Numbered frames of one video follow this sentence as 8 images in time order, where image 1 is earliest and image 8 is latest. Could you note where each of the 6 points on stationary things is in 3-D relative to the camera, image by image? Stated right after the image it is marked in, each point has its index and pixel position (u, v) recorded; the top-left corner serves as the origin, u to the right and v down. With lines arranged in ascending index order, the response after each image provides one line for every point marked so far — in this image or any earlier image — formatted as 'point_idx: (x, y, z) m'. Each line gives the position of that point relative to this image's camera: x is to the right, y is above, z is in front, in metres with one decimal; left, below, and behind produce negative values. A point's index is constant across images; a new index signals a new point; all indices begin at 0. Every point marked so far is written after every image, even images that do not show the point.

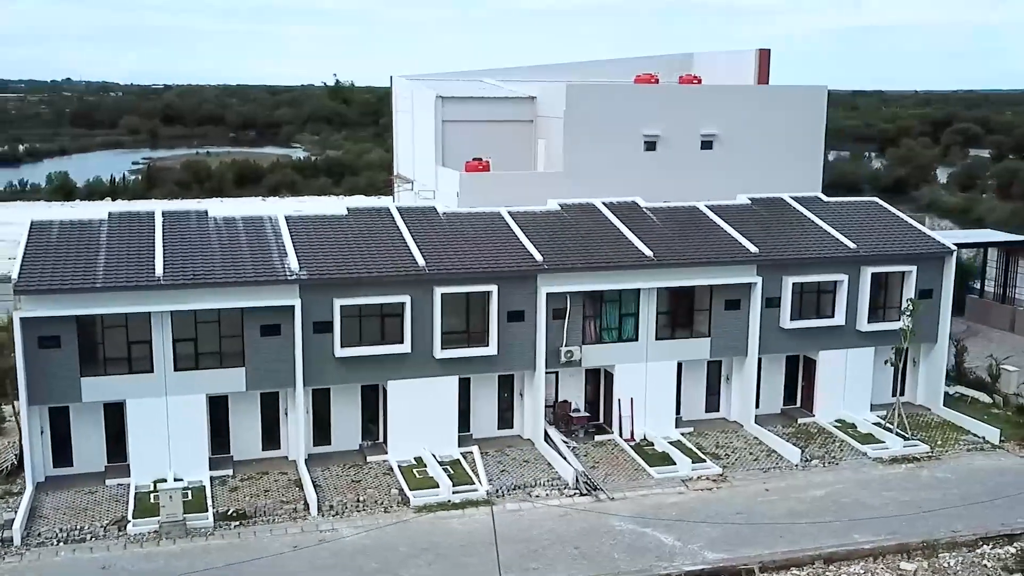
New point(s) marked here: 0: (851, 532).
0: (+6.9, -5.0, +18.3) m
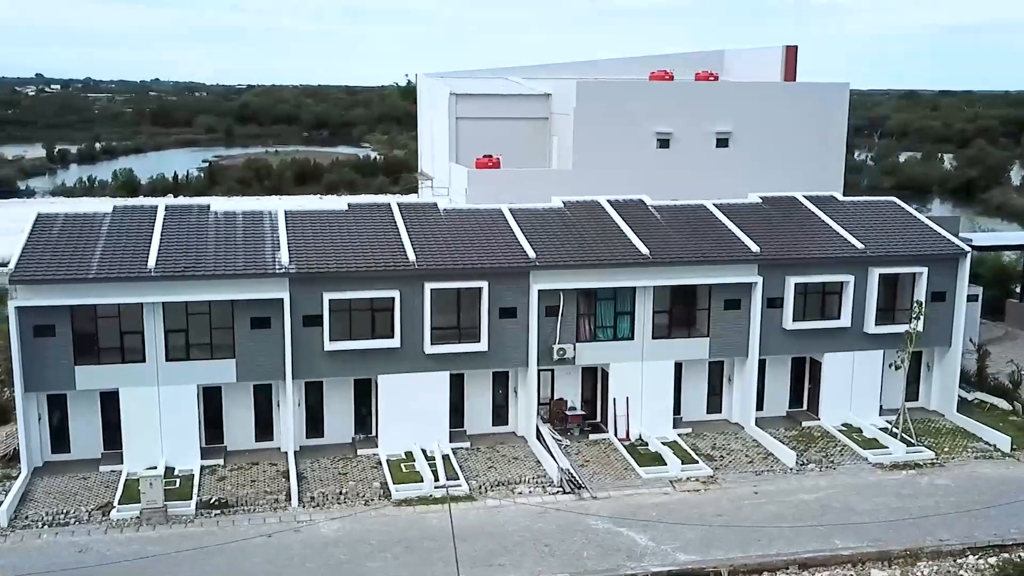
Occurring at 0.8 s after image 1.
0: (+6.4, -5.0, +17.8) m
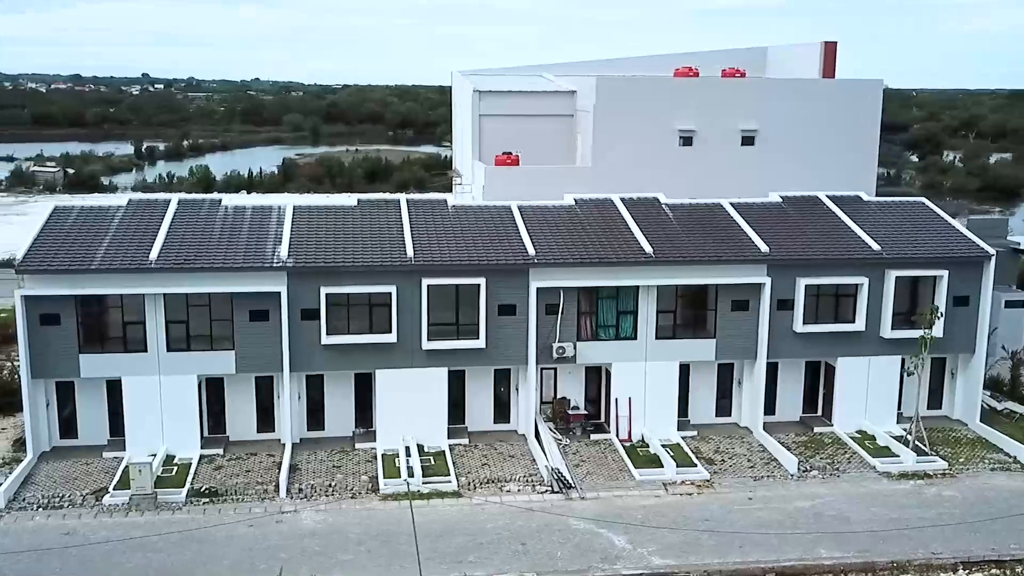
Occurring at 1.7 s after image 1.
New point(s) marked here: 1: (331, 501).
0: (+5.9, -5.0, +17.2) m
1: (-4.0, -4.7, +19.6) m
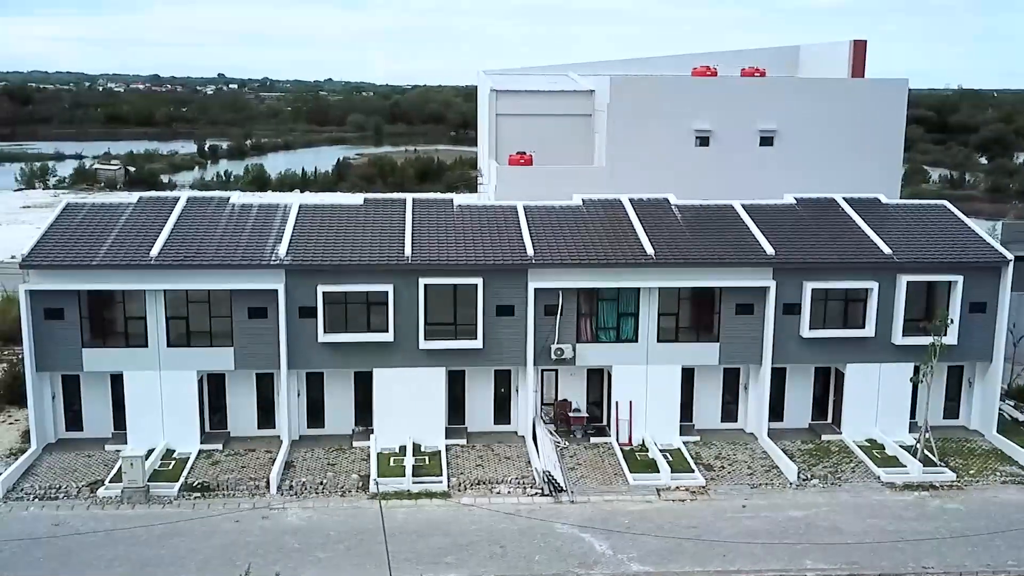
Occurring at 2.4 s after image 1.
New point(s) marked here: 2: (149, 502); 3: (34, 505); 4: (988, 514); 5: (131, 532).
0: (+5.5, -5.1, +16.7) m
1: (-4.2, -4.7, +19.7) m
2: (-7.9, -4.6, +19.3) m
3: (-10.2, -4.6, +19.1) m
4: (+10.3, -4.9, +19.2) m
5: (-7.6, -4.9, +17.7) m
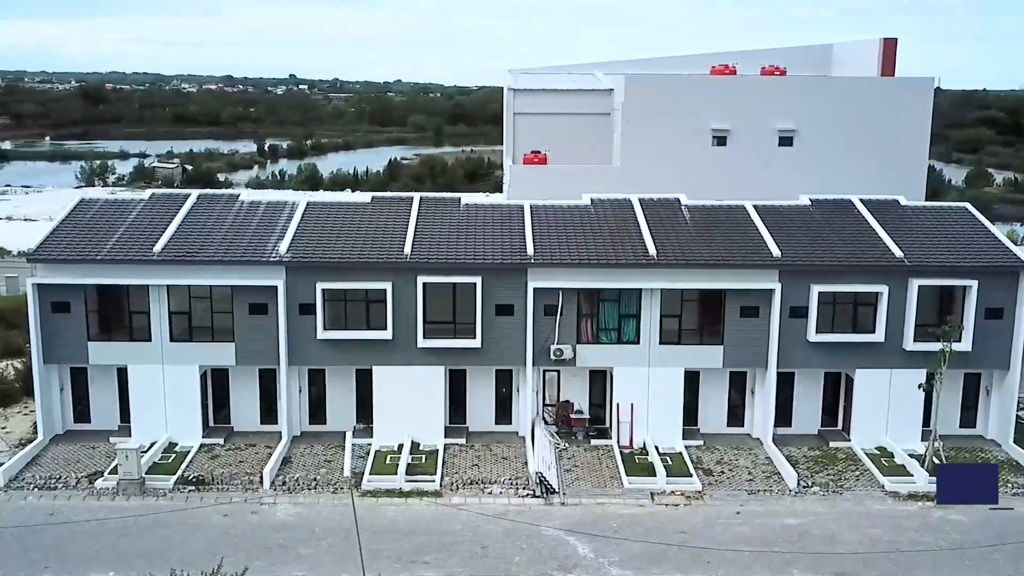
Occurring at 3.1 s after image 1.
0: (+5.1, -5.1, +16.3) m
1: (-4.4, -4.6, +19.8) m
2: (-8.1, -4.5, +19.6) m
3: (-10.5, -4.5, +19.5) m
4: (+10.0, -5.0, +18.5) m
5: (-7.9, -4.7, +18.0) m
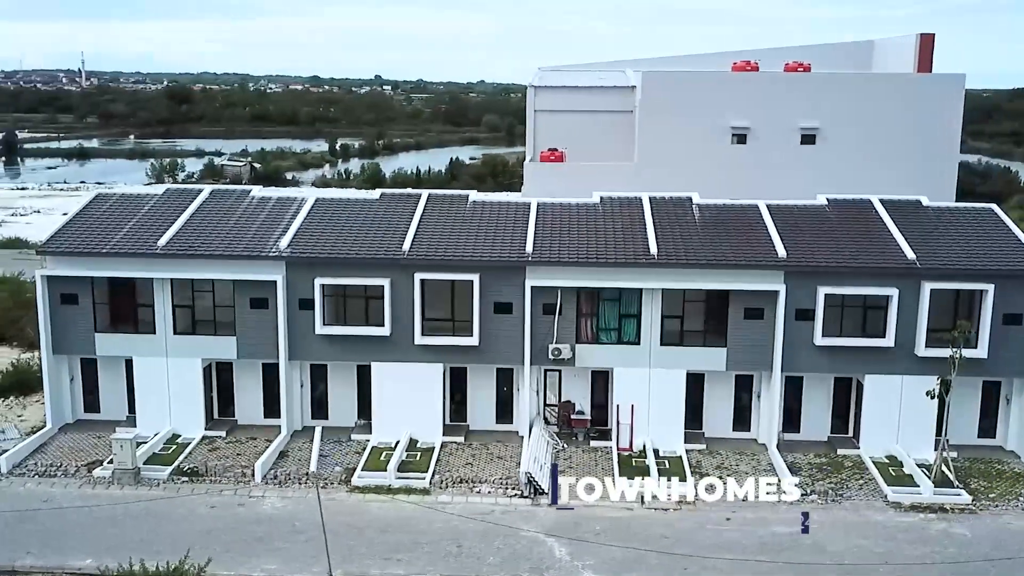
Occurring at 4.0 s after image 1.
0: (+4.6, -5.2, +15.9) m
1: (-4.7, -4.5, +19.9) m
2: (-8.4, -4.4, +19.9) m
3: (-10.7, -4.3, +20.0) m
4: (+9.6, -5.1, +17.8) m
5: (-8.3, -4.6, +18.4) m
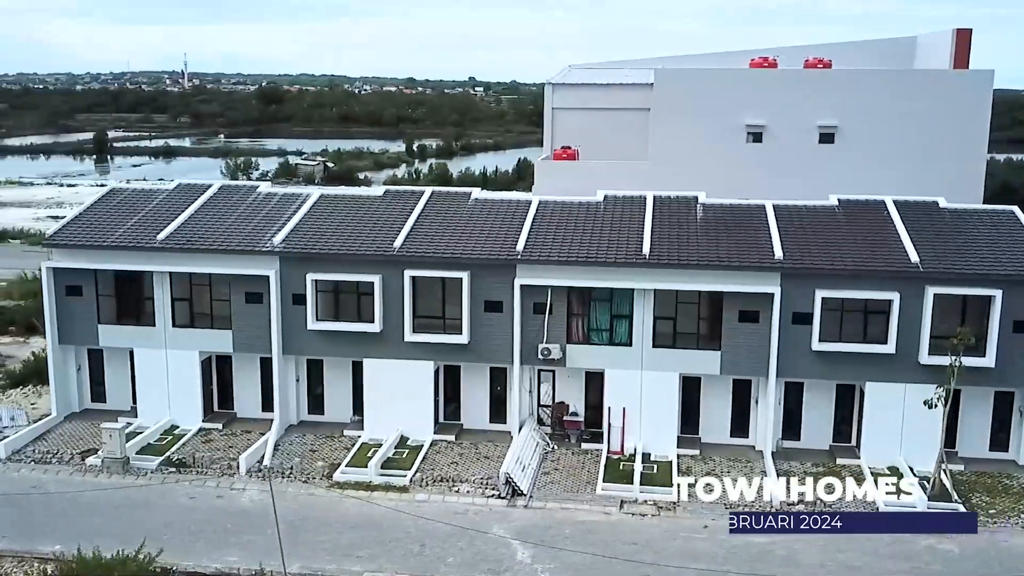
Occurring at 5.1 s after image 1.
0: (+3.8, -5.2, +15.4) m
1: (-5.2, -4.4, +20.1) m
2: (-8.8, -4.2, +20.4) m
3: (-11.2, -4.1, +20.6) m
4: (+9.0, -5.2, +17.0) m
5: (-8.8, -4.5, +18.8) m
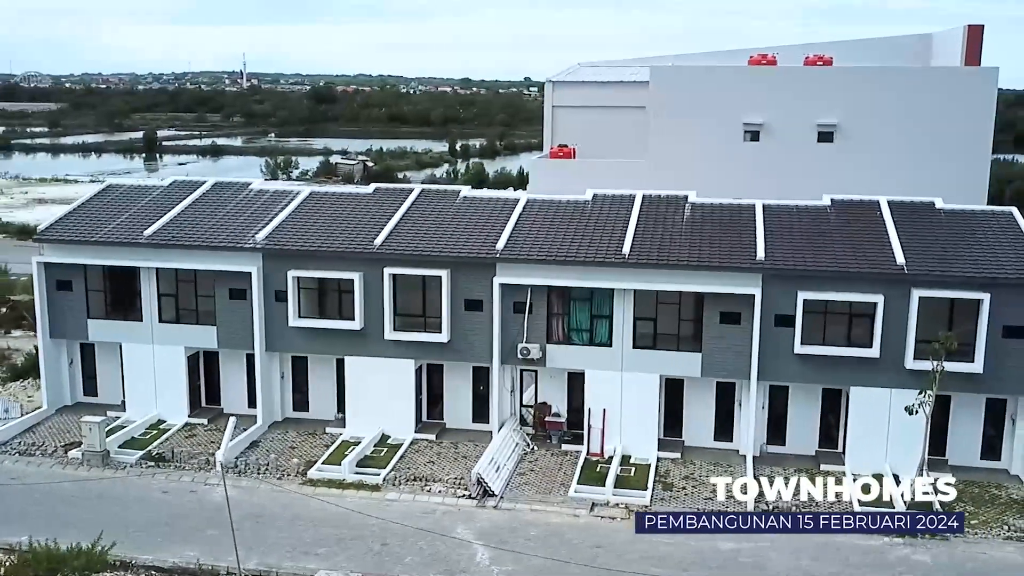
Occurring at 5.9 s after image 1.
0: (+3.0, -5.2, +15.2) m
1: (-5.8, -4.4, +20.2) m
2: (-9.4, -4.1, +20.6) m
3: (-11.7, -4.0, +21.0) m
4: (+8.2, -5.3, +16.5) m
5: (-9.5, -4.4, +19.1) m
